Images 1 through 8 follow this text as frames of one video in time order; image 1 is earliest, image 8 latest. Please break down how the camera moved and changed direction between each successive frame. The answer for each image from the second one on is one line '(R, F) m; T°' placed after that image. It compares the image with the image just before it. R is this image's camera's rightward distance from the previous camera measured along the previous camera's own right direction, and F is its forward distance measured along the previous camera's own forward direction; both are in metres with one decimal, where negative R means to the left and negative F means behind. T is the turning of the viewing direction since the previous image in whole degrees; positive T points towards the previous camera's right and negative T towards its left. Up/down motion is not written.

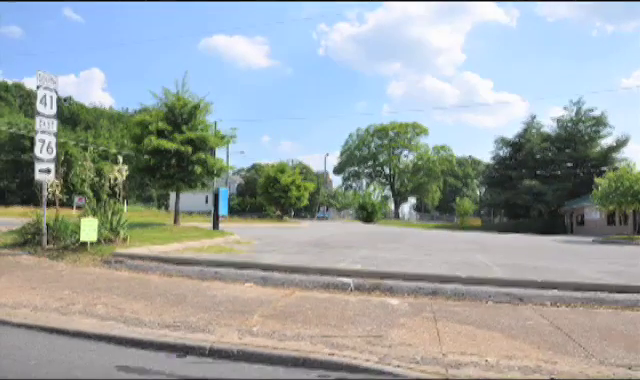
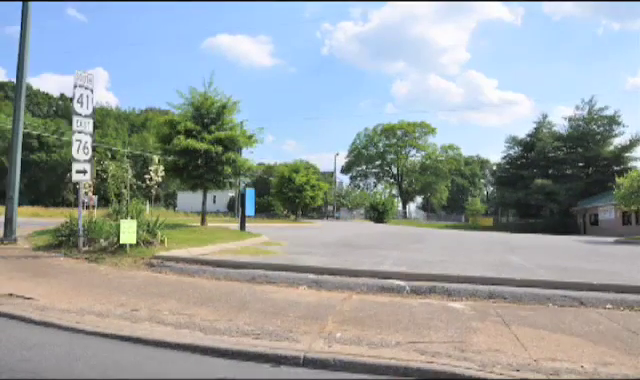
(-1.1, +0.2) m; 0°
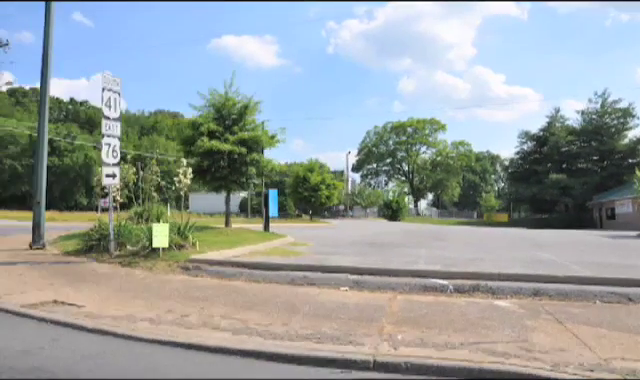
(-0.6, +0.1) m; 0°
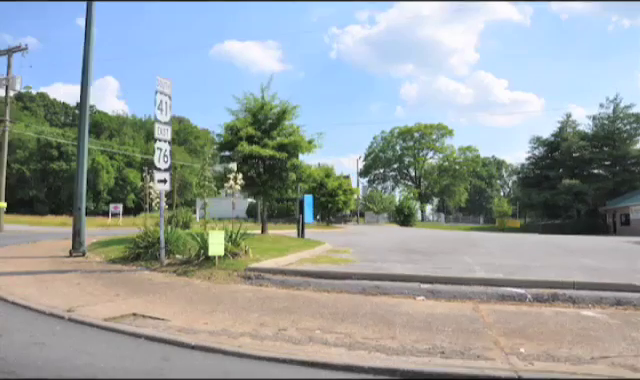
(-1.5, +0.3) m; +1°
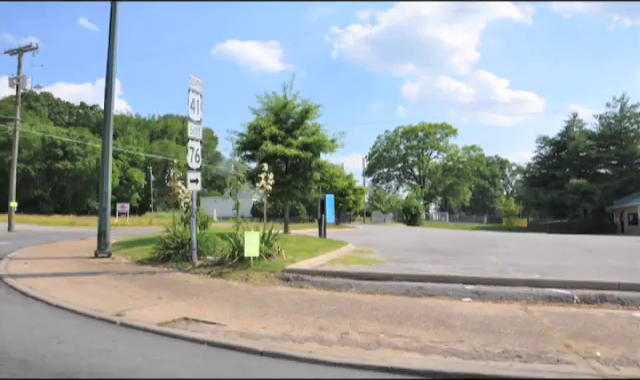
(-0.9, +0.1) m; +1°
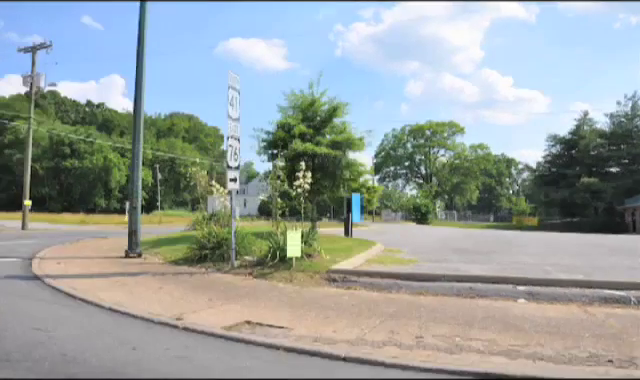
(-1.0, +0.2) m; 0°
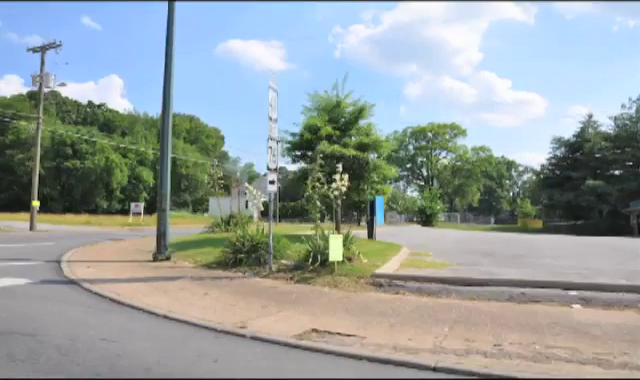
(-1.0, +0.2) m; +1°
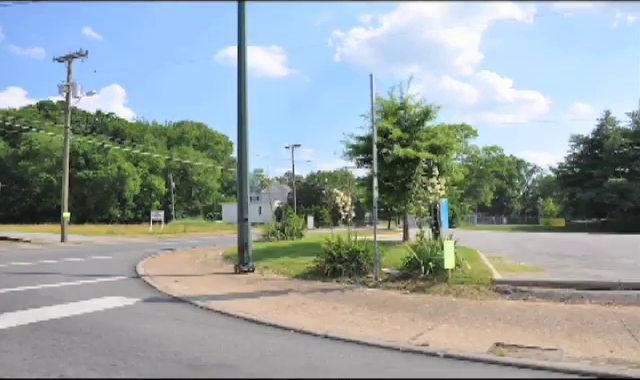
(-2.4, +0.5) m; +1°
